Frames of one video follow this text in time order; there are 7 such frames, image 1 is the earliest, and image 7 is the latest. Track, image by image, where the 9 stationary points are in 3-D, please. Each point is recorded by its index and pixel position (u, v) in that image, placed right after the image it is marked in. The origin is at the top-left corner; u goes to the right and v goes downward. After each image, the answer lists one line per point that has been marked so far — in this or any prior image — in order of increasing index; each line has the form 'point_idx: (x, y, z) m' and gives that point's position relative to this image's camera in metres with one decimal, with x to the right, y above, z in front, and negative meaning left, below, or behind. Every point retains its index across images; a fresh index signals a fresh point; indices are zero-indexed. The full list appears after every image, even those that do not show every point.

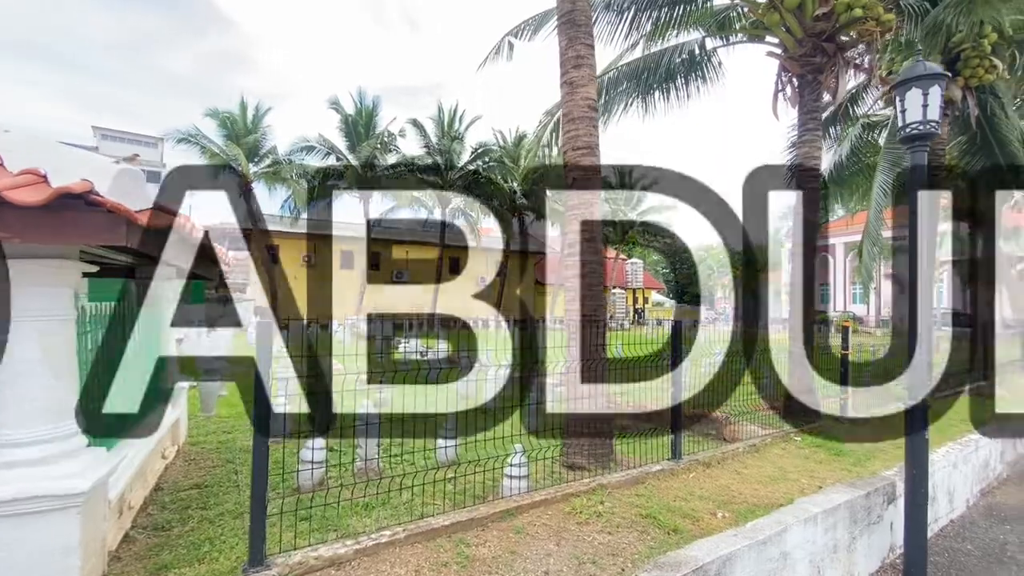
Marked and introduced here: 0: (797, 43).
0: (+4.4, +3.8, +7.6) m
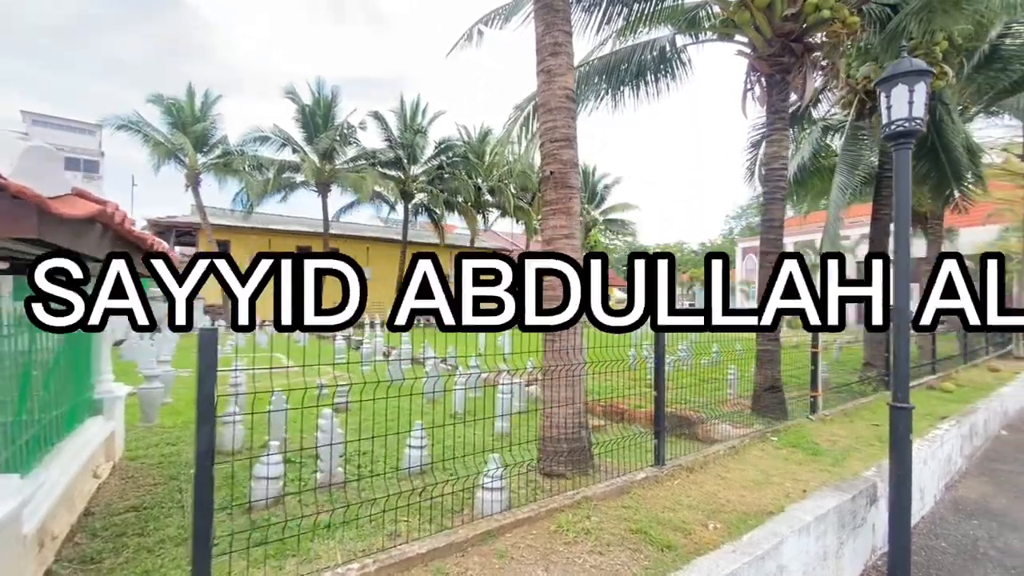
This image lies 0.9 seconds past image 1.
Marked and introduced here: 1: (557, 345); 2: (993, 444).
0: (+4.0, +3.8, +7.6) m
1: (+0.4, -0.5, +4.5) m
2: (+7.0, -2.3, +7.0) m
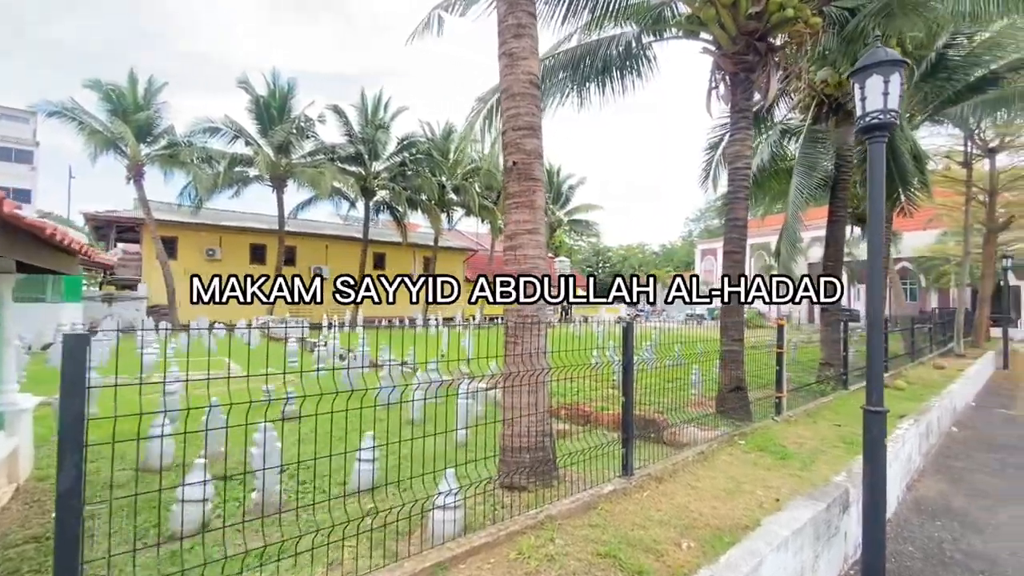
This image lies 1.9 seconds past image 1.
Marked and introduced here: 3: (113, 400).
0: (+3.4, +3.9, +7.5) m
1: (+0.1, -0.5, +4.2) m
2: (+6.5, -2.3, +7.2) m
3: (-6.6, -1.8, +7.9) m
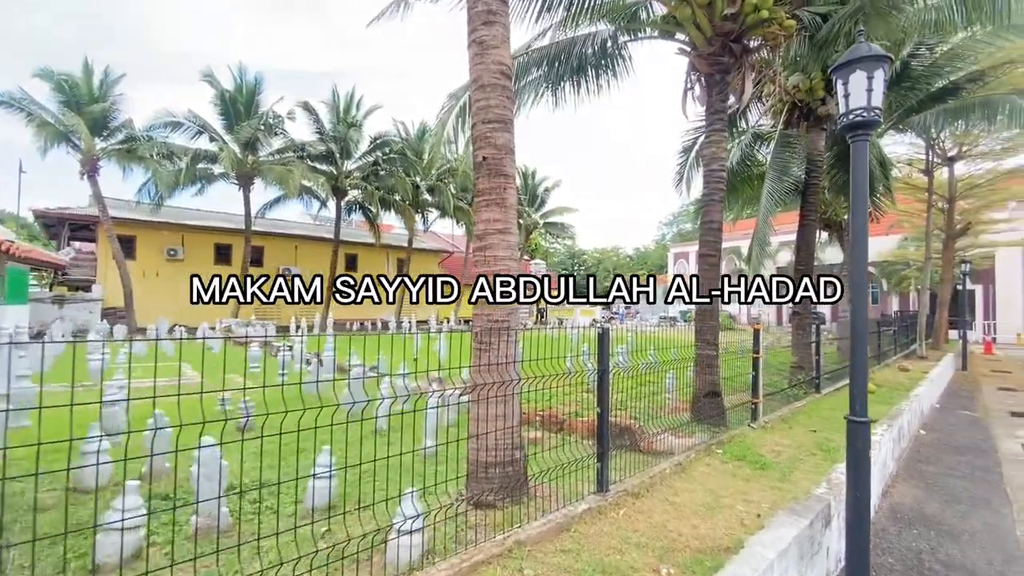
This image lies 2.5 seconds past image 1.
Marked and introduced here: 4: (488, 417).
0: (+3.0, +3.8, +7.5) m
1: (-0.2, -0.6, +4.0) m
2: (+6.0, -2.3, +7.2) m
3: (-7.0, -1.9, +7.3) m
4: (-0.2, -1.0, +3.6) m
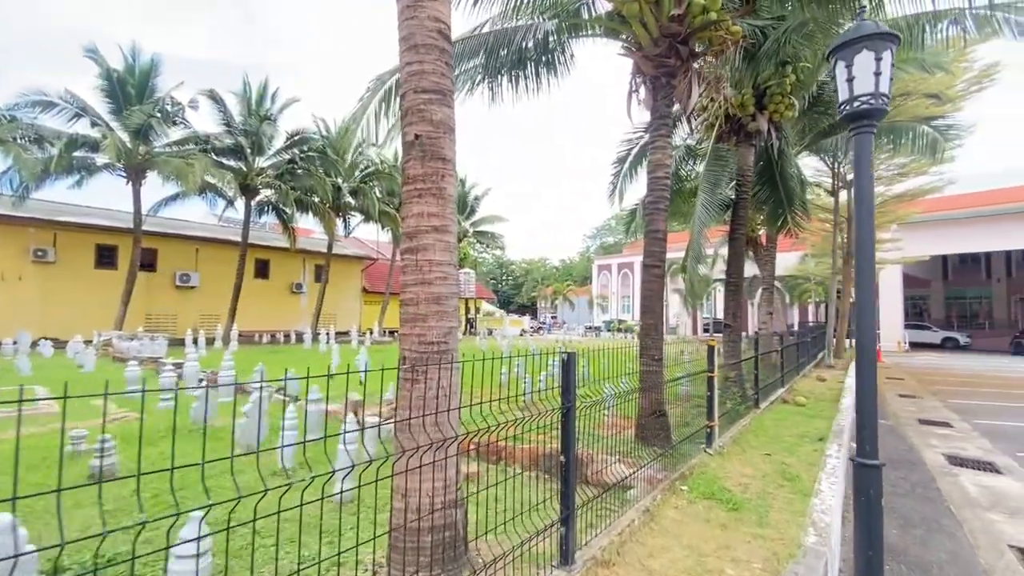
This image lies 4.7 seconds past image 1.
0: (+2.1, +3.6, +7.1) m
1: (-0.6, -0.6, +3.1) m
2: (+5.1, -2.6, +7.2) m
3: (-7.8, -1.9, +5.4) m
4: (-0.5, -1.0, +2.7) m
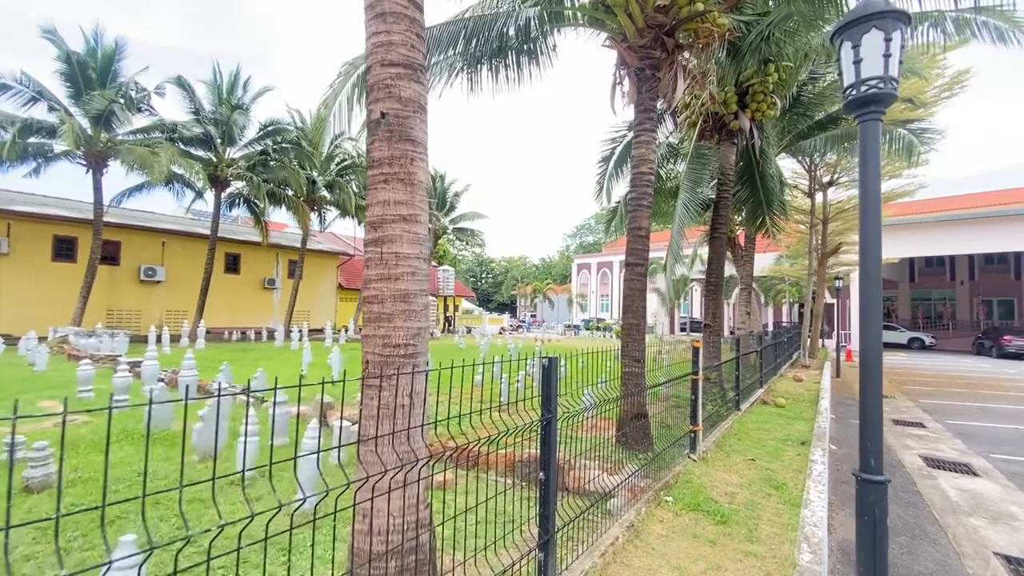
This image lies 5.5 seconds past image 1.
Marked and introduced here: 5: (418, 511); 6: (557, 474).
0: (+1.8, +3.6, +6.9) m
1: (-0.7, -0.6, +2.8) m
2: (+4.7, -2.6, +7.1) m
3: (-8.1, -1.8, +4.7) m
4: (-0.7, -1.0, +2.4) m
5: (-0.5, -1.3, +2.7) m
6: (+0.2, -1.1, +3.1) m
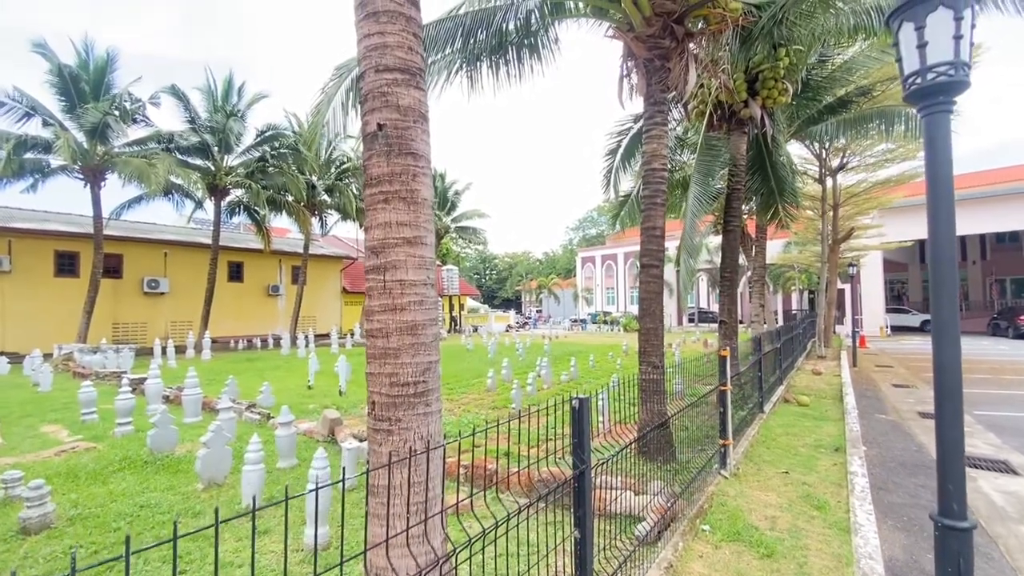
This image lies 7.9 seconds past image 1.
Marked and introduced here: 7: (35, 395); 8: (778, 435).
0: (+1.8, +3.6, +6.5) m
1: (-0.6, -0.8, +2.5) m
2: (+5.0, -2.5, +6.8) m
3: (-7.9, -2.3, +4.5) m
4: (-0.5, -1.2, +2.1) m
5: (-0.4, -1.4, +2.5) m
6: (+0.4, -1.3, +2.8) m
7: (-11.5, -2.6, +11.6) m
8: (+3.9, -2.1, +7.1) m
